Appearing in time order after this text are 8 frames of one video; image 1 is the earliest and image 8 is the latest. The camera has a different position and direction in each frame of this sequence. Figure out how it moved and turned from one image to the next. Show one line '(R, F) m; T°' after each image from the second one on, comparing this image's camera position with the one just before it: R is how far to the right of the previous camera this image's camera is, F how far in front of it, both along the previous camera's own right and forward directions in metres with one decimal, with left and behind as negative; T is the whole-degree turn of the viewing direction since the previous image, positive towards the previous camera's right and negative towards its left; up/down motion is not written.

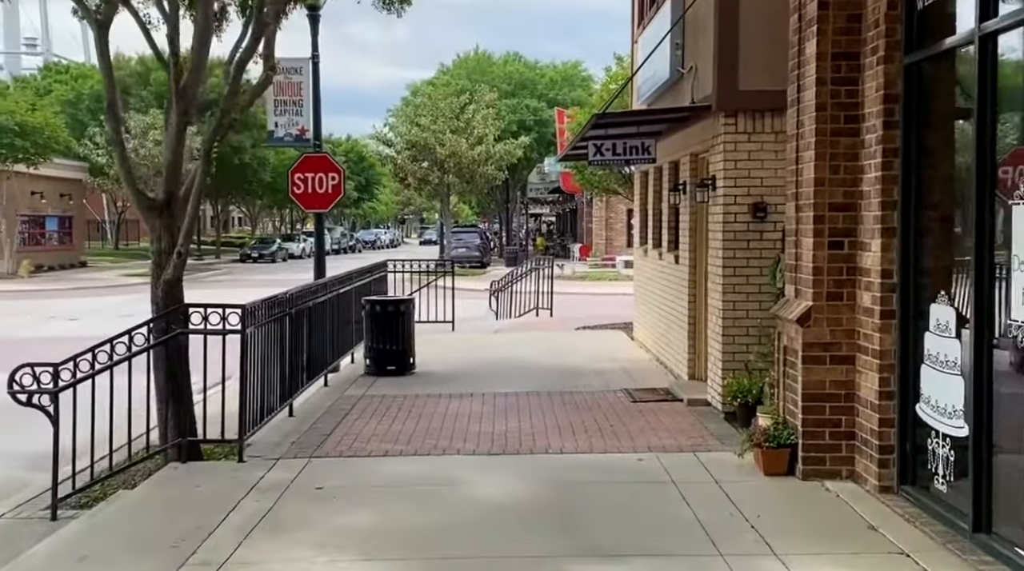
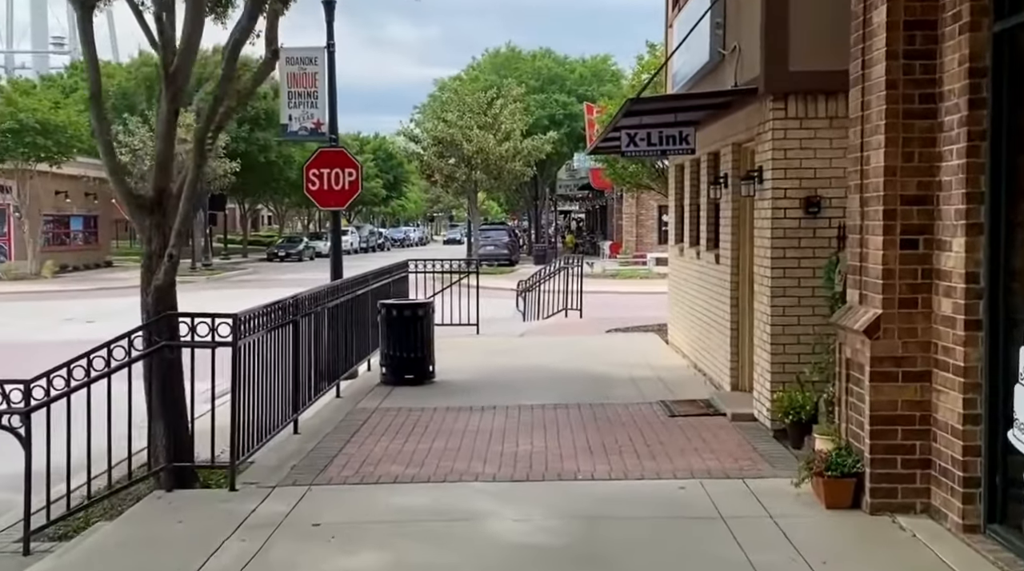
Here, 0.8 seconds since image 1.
(0.0, +0.9) m; -2°
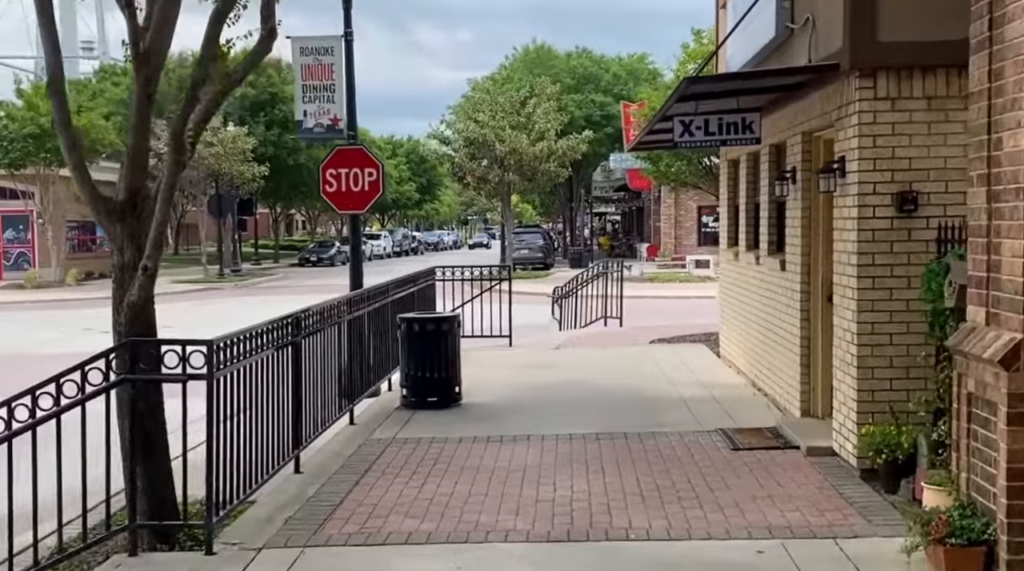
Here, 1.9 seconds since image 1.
(0.0, +1.3) m; -2°
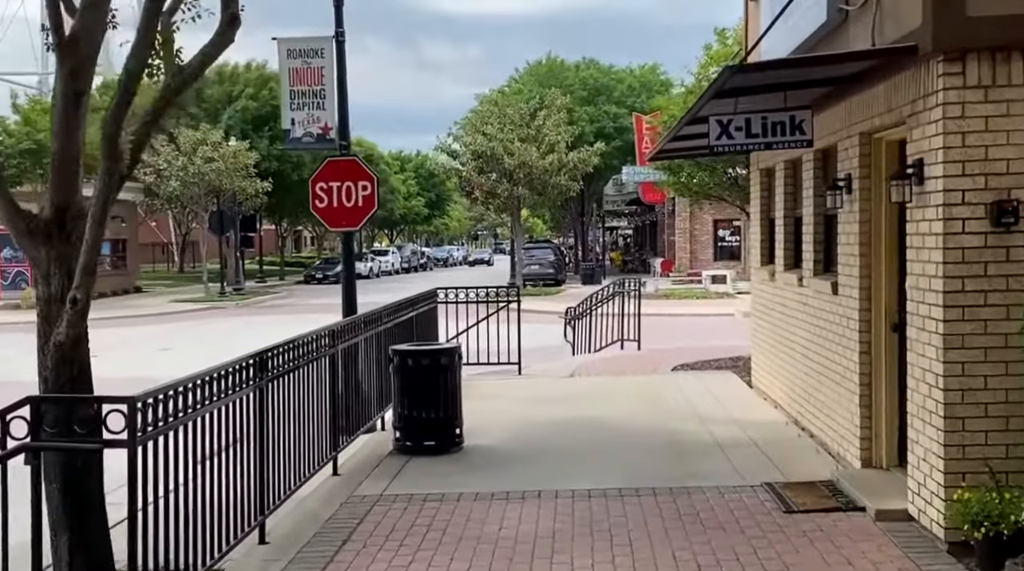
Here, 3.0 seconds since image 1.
(0.0, +1.3) m; -1°
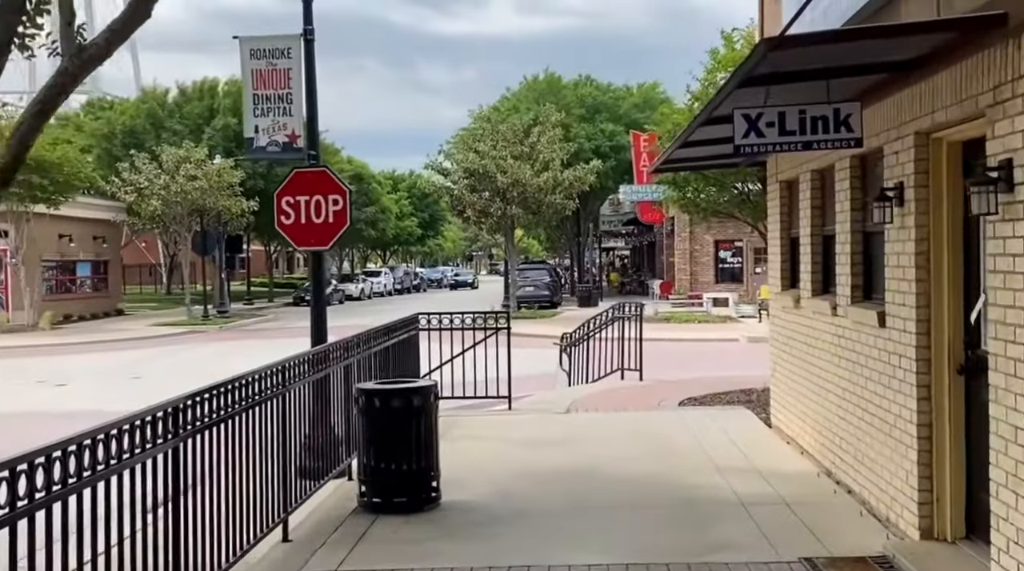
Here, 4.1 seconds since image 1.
(+0.1, +1.3) m; 0°
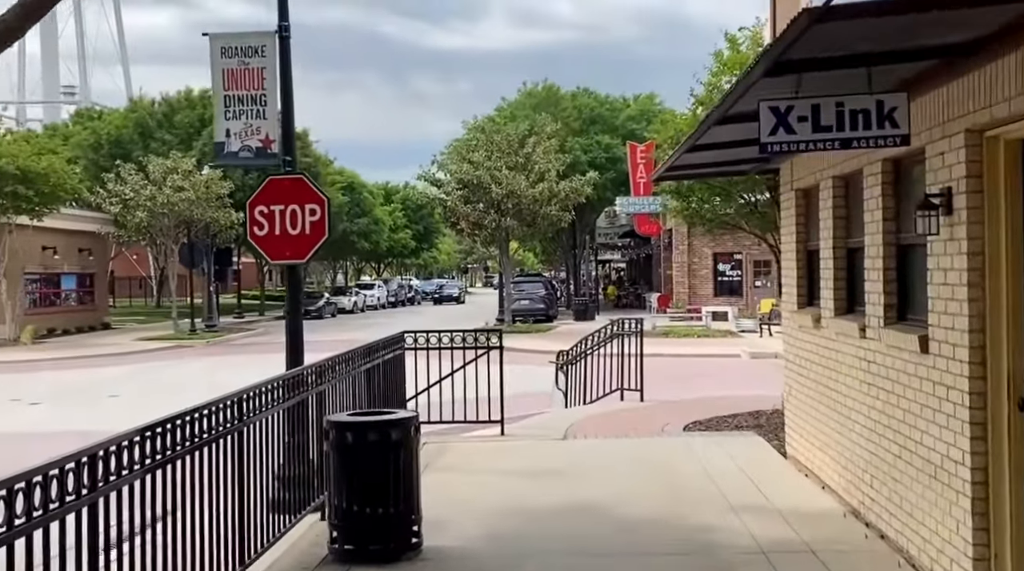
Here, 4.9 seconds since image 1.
(0.0, +0.9) m; 0°
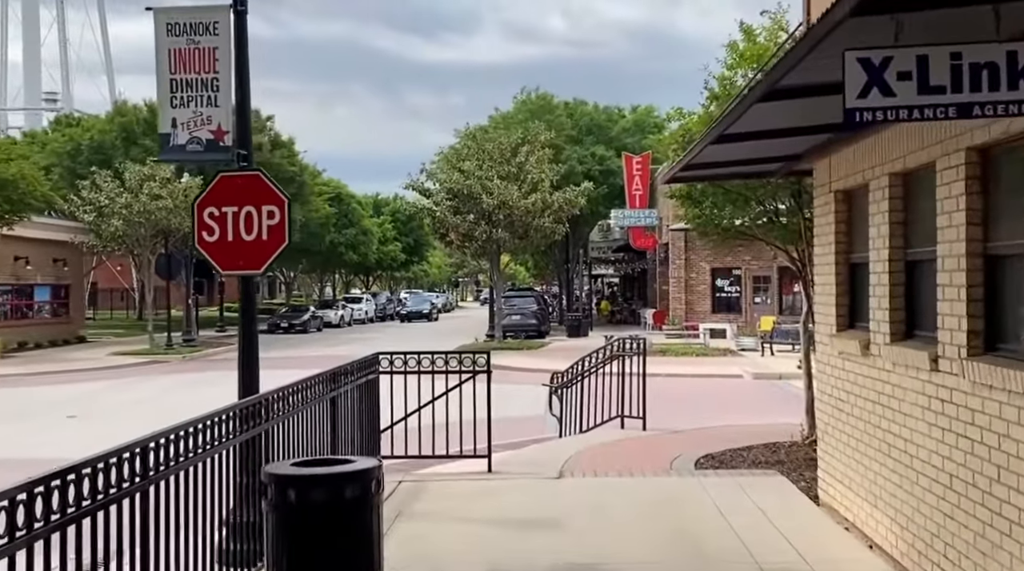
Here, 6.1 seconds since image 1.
(0.0, +1.4) m; 0°
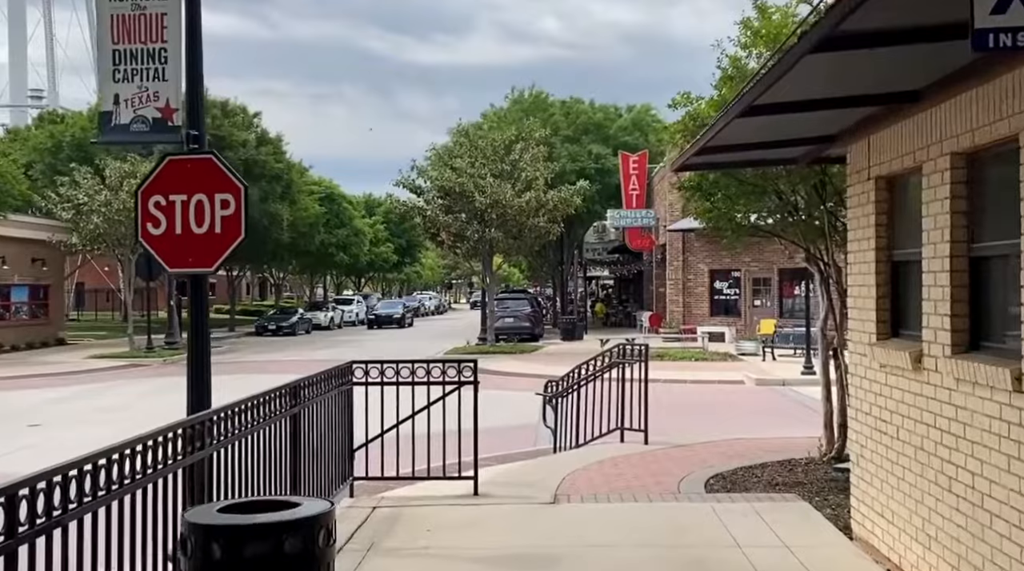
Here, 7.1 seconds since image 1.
(0.0, +1.1) m; 0°
